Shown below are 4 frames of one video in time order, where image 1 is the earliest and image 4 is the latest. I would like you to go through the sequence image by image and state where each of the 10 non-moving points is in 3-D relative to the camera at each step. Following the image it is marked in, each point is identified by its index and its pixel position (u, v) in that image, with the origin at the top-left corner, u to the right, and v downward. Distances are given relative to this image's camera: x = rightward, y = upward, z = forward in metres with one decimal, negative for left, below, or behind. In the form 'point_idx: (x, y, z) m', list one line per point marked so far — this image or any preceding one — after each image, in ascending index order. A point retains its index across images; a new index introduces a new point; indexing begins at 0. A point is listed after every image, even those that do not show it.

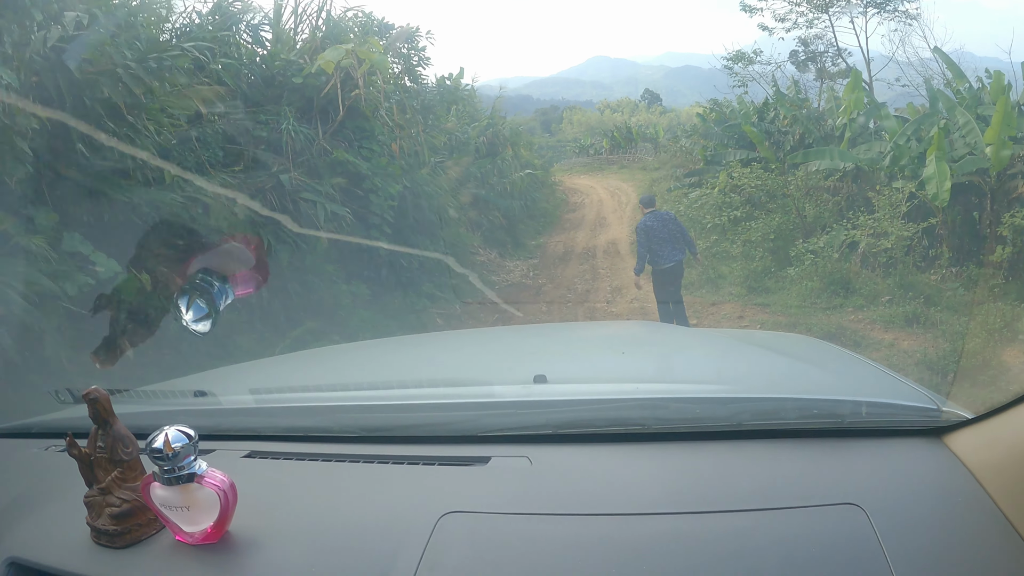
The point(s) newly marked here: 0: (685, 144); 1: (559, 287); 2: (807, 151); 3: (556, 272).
0: (+3.0, +2.5, +11.8) m
1: (+0.7, 0.0, +10.1) m
2: (+3.8, +1.7, +8.7) m
3: (+0.7, +0.2, +11.4) m
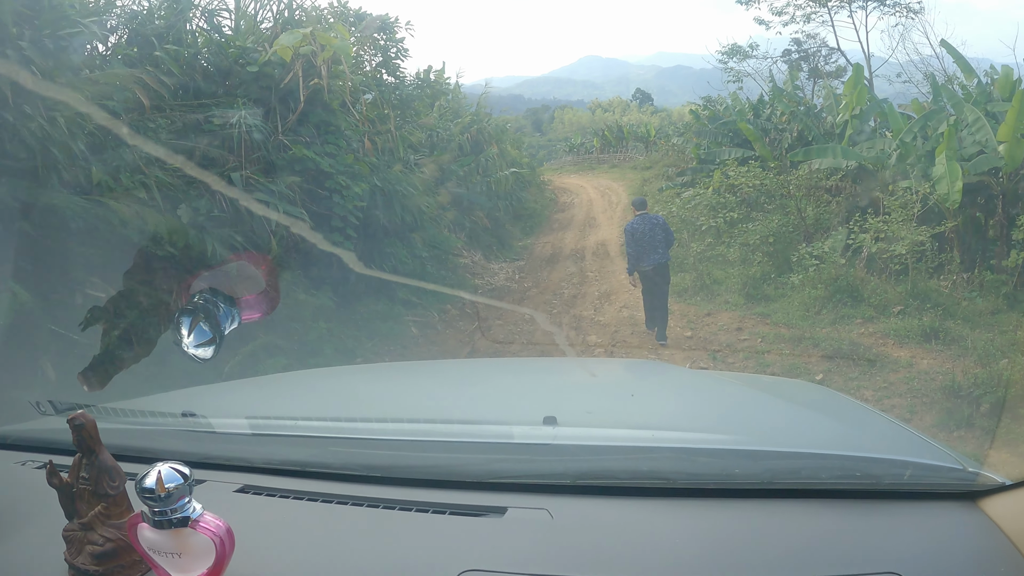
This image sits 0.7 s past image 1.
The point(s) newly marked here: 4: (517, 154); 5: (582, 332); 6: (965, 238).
0: (+2.8, +2.4, +11.3) m
1: (+0.5, -0.1, +9.6) m
2: (+3.6, +1.7, +8.3) m
3: (+0.5, +0.2, +10.9) m
4: (+0.1, +3.1, +15.5) m
5: (+0.8, -0.5, +7.2) m
6: (+4.5, +0.5, +6.8) m
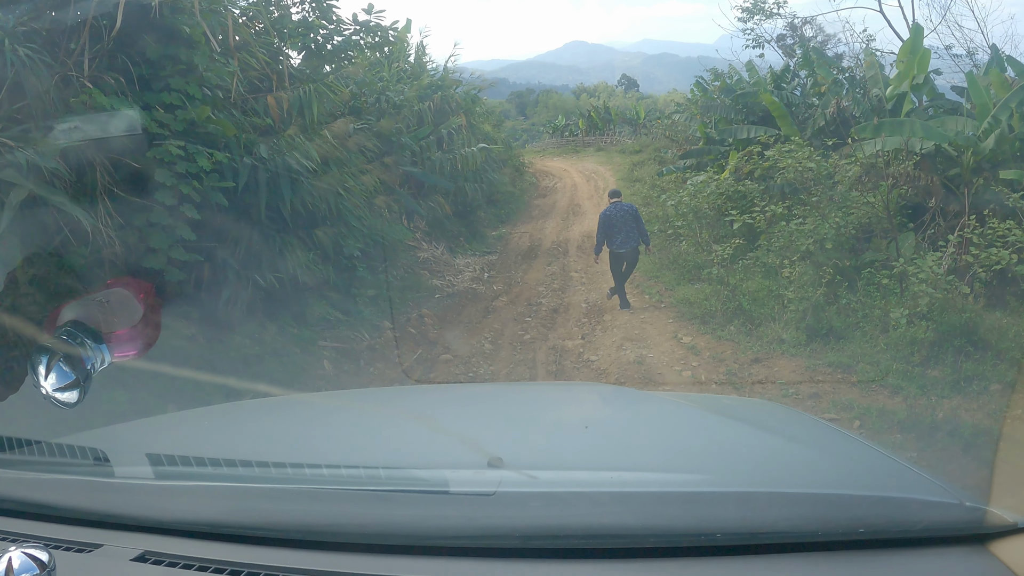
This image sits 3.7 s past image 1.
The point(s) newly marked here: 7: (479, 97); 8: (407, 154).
0: (+2.4, +2.4, +9.6) m
1: (+0.1, -0.1, +7.9) m
2: (+3.3, +1.5, +6.6) m
3: (+0.1, +0.2, +9.2) m
4: (-0.4, +3.2, +13.6) m
5: (+0.4, -0.6, +5.5) m
6: (+4.2, +0.3, +5.2) m
7: (-0.6, +3.5, +12.6) m
8: (-1.5, +1.9, +9.4) m
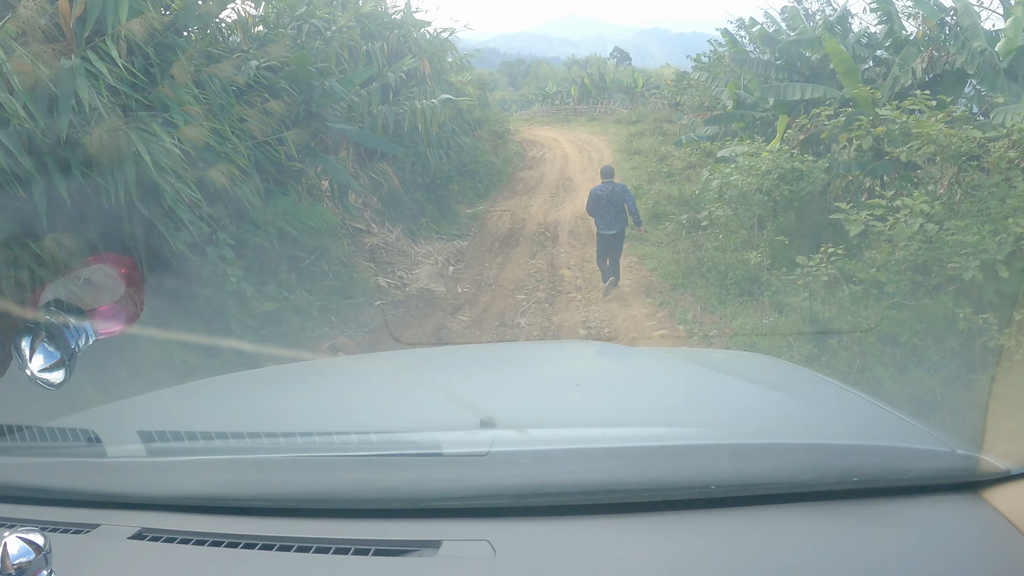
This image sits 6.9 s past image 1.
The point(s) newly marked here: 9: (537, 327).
0: (+2.2, +2.4, +7.6) m
1: (-0.2, -0.2, +6.0) m
2: (+3.1, +1.4, +4.7) m
3: (-0.2, +0.2, +7.2) m
4: (-0.7, +3.4, +11.6) m
5: (+0.2, -0.7, +3.6) m
6: (+4.1, +0.1, +3.4) m
7: (-0.9, +3.7, +10.5) m
8: (-1.7, +1.9, +7.4) m
9: (+0.2, -0.3, +5.4) m
